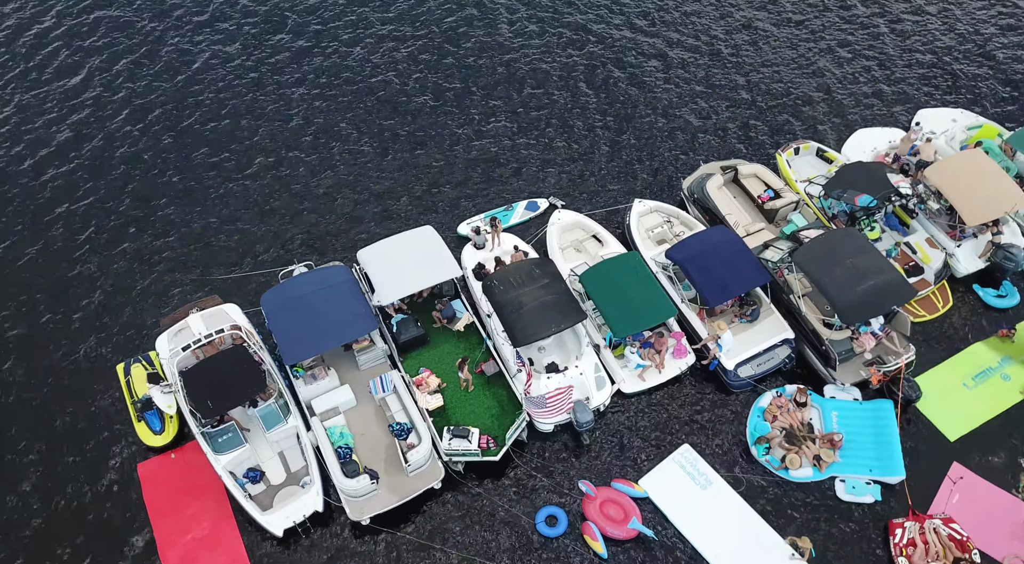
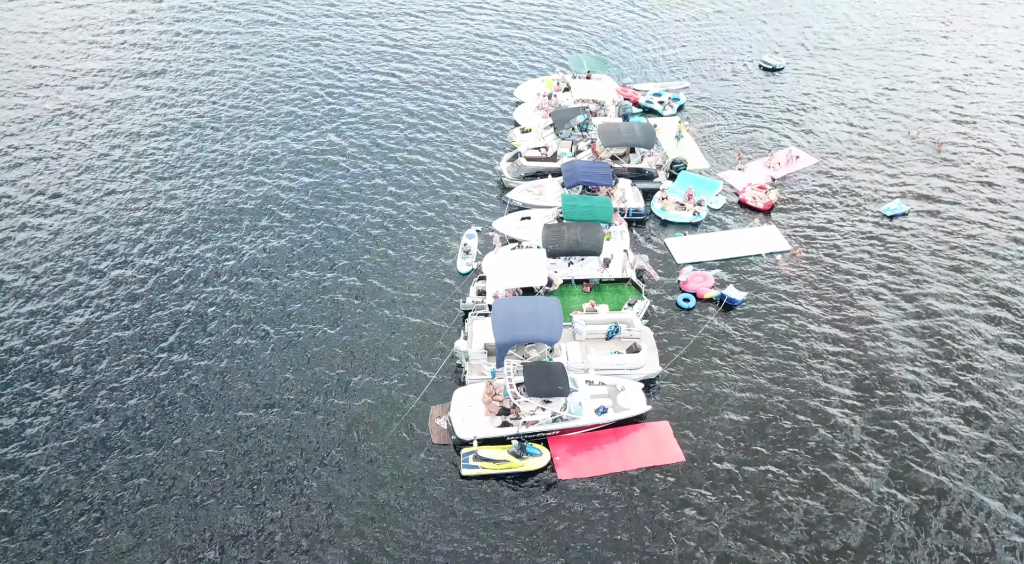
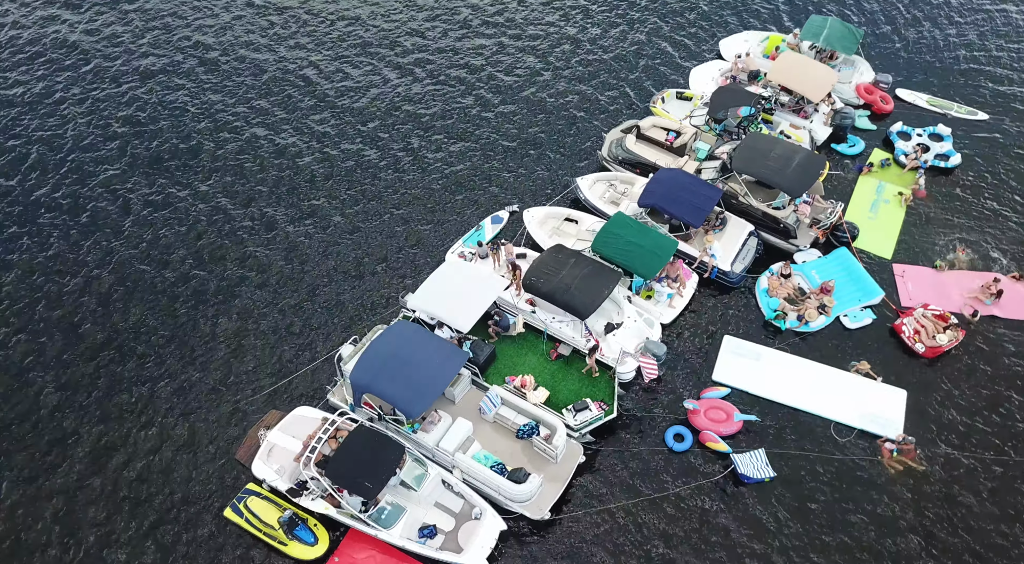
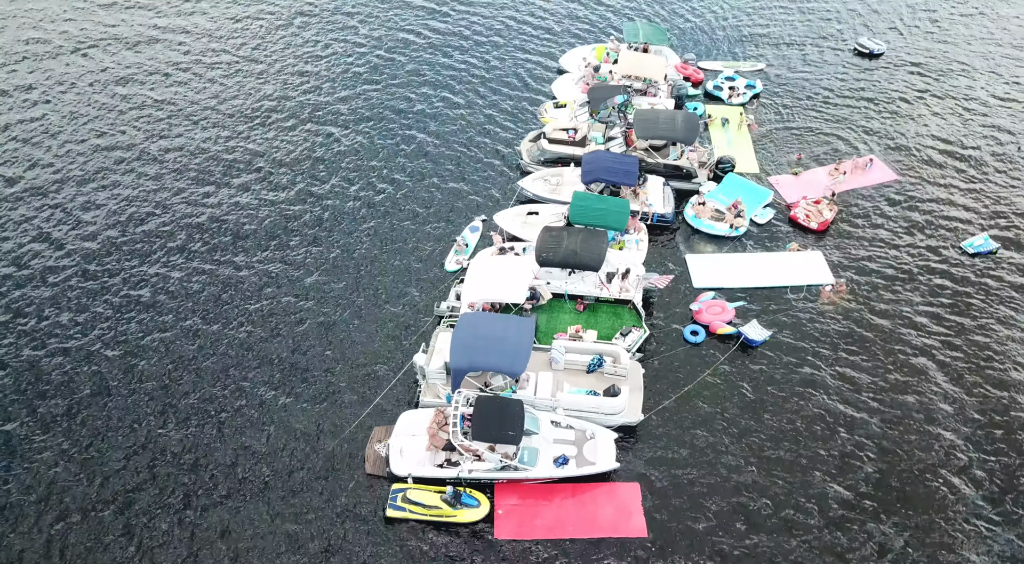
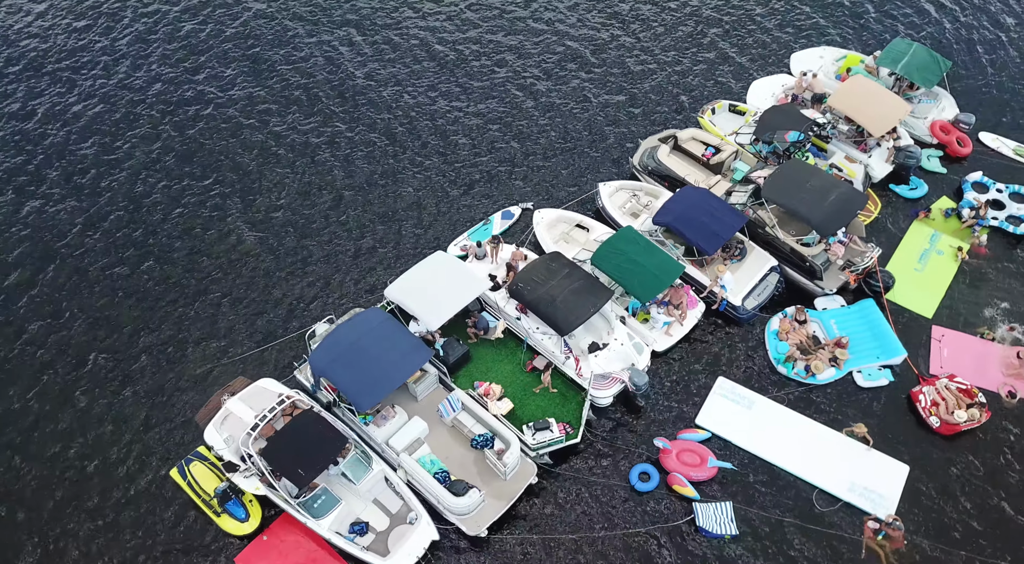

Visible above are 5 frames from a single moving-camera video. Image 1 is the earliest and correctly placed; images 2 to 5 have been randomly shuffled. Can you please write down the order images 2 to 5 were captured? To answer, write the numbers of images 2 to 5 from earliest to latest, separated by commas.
5, 3, 4, 2
